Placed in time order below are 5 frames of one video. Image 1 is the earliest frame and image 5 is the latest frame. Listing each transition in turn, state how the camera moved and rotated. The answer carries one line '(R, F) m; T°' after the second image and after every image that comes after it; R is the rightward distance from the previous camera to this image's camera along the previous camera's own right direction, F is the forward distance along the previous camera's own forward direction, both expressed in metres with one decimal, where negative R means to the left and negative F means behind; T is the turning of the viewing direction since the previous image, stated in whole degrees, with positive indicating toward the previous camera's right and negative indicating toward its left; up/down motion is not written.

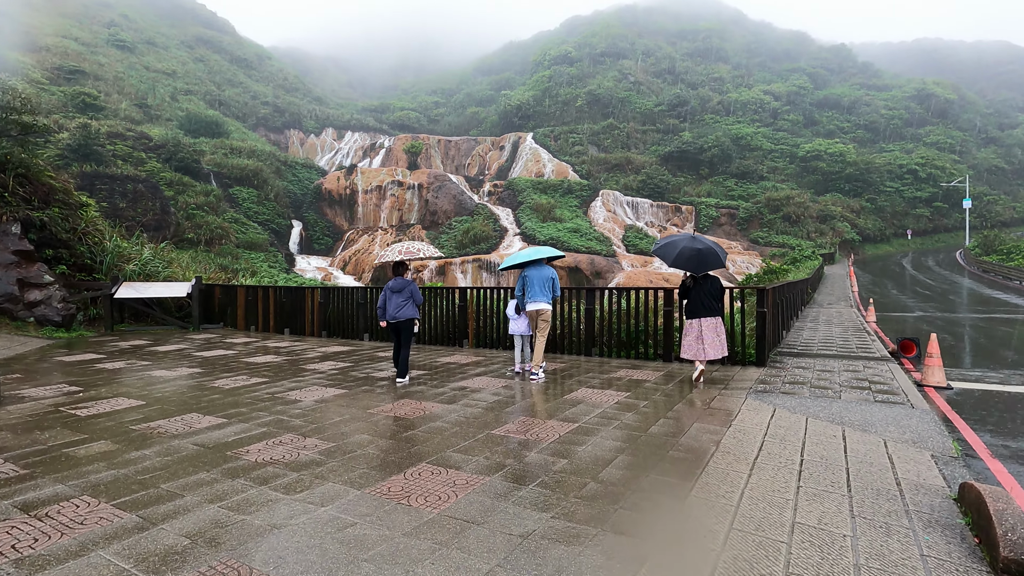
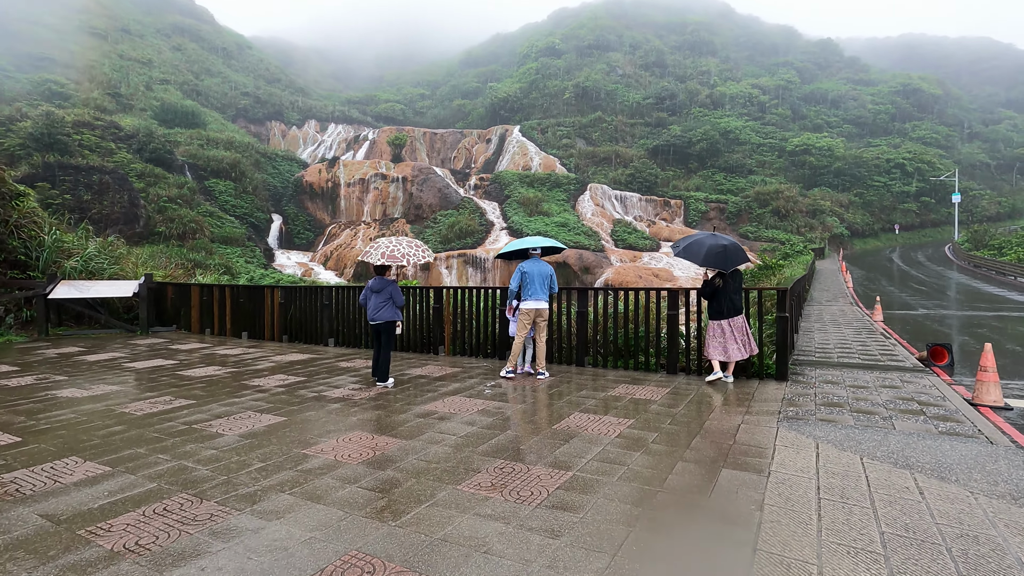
(+0.1, +1.0) m; +1°
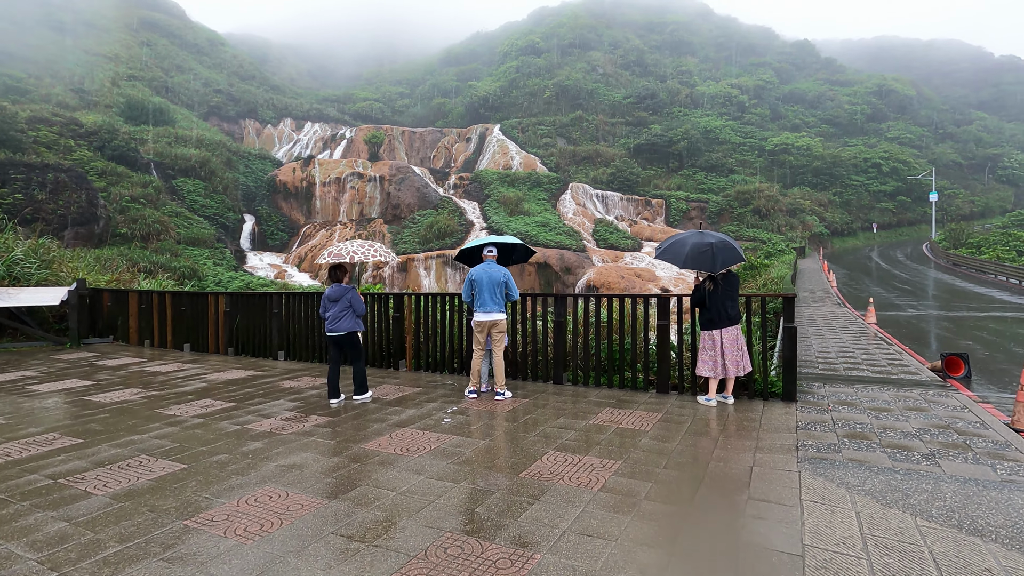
(+0.2, +0.8) m; +2°
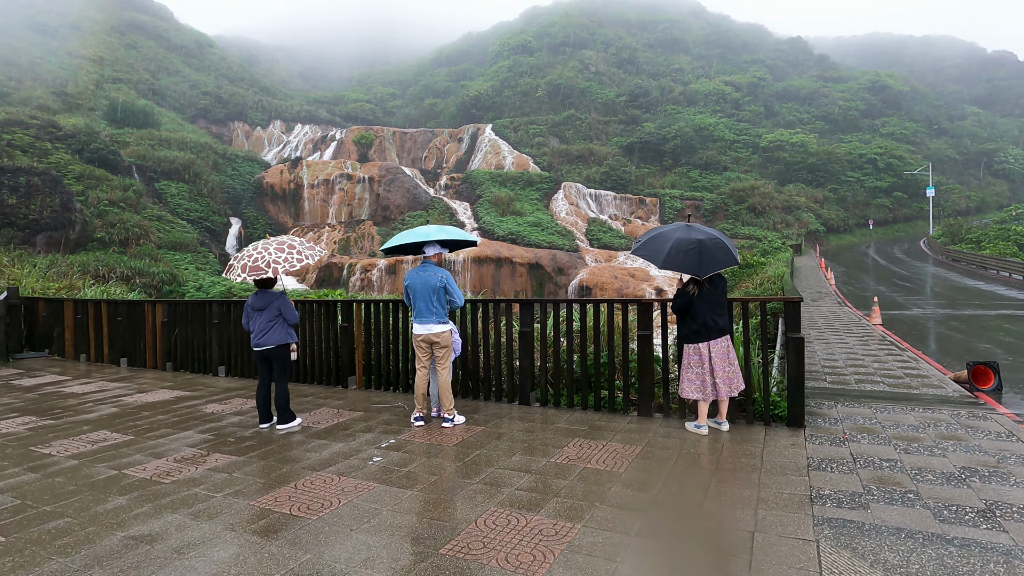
(+0.4, +0.8) m; 0°
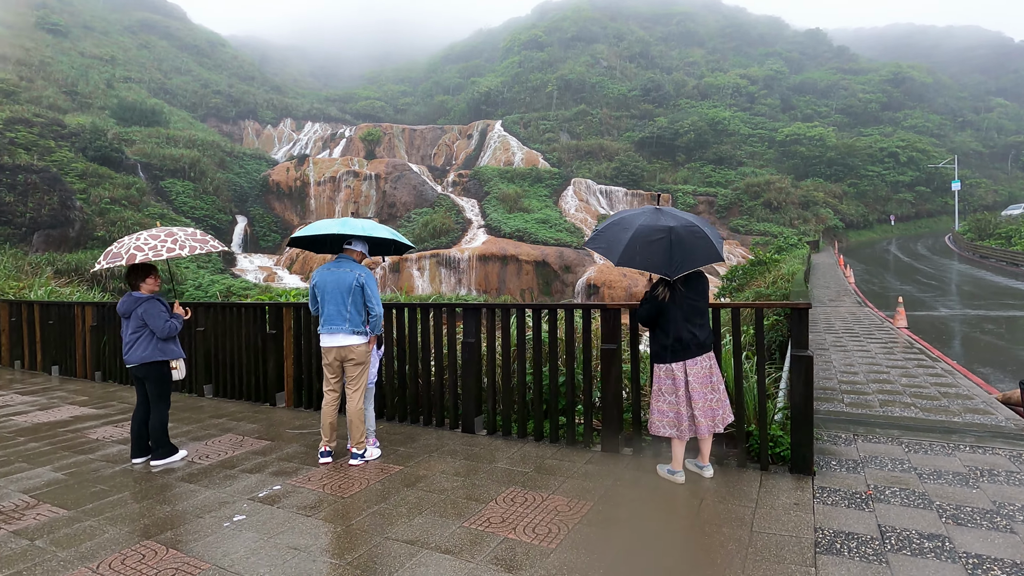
(+0.5, +0.9) m; -2°
